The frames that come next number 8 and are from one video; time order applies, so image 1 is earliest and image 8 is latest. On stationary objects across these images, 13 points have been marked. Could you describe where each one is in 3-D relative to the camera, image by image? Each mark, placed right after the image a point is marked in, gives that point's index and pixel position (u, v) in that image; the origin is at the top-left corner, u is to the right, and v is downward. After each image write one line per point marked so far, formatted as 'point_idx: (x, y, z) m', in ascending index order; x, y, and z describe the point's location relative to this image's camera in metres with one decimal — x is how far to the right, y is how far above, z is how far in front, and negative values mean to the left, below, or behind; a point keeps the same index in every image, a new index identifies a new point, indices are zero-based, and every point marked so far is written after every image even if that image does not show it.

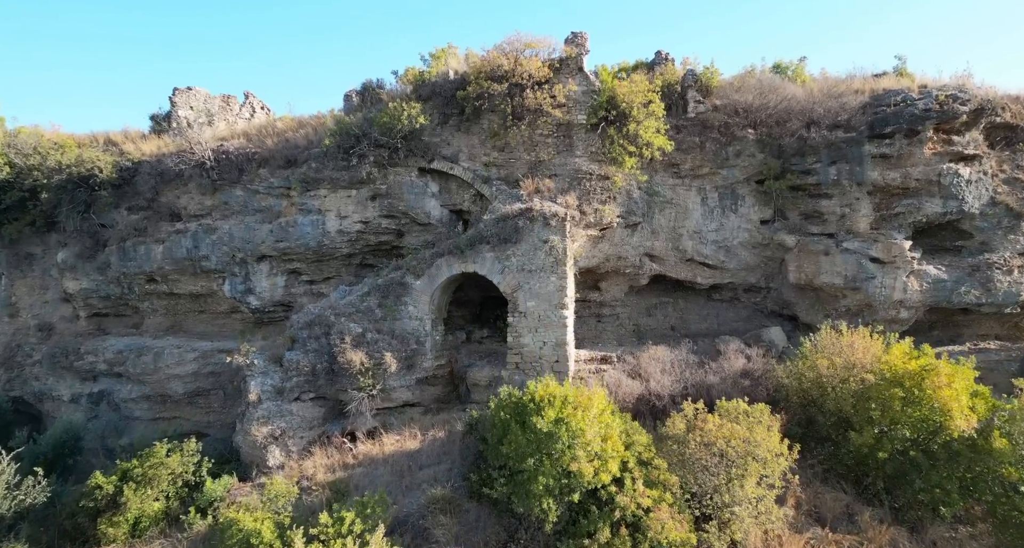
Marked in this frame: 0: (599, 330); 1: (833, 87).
0: (+2.1, -1.4, +13.2) m
1: (+7.0, +4.1, +12.0) m
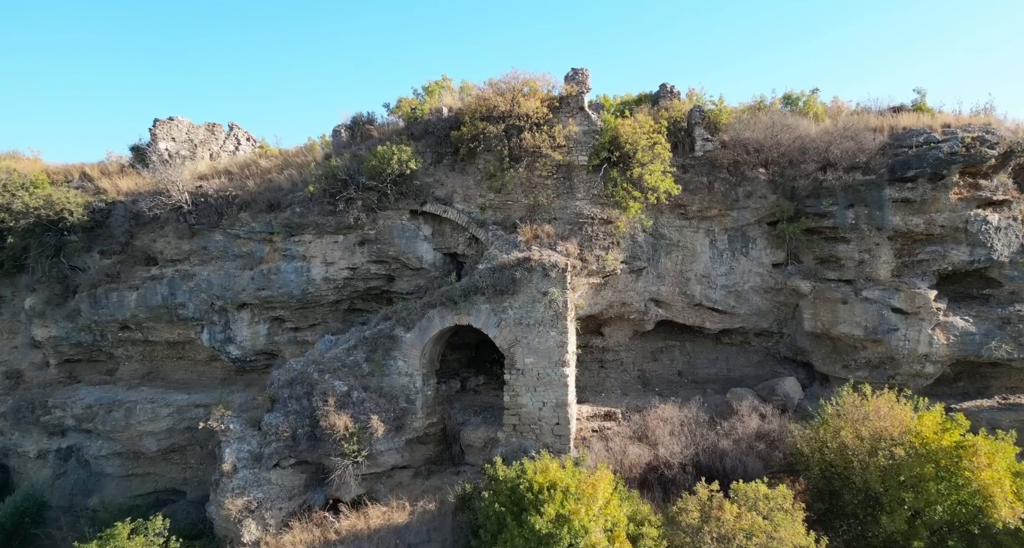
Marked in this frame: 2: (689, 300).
0: (+2.0, -2.4, +12.4) m
1: (+7.0, +3.1, +11.3) m
2: (+3.8, -0.5, +11.6) m
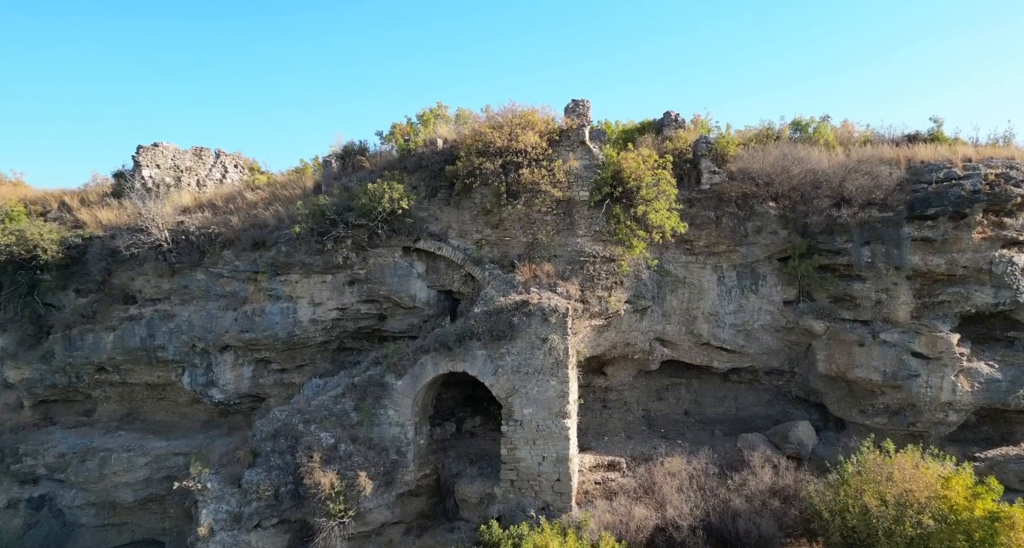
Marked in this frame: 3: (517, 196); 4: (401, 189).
0: (+2.0, -3.1, +11.8) m
1: (+6.9, +2.4, +10.8) m
2: (+3.7, -1.3, +11.0) m
3: (+0.1, +1.4, +10.0) m
4: (-2.0, +1.5, +9.9) m
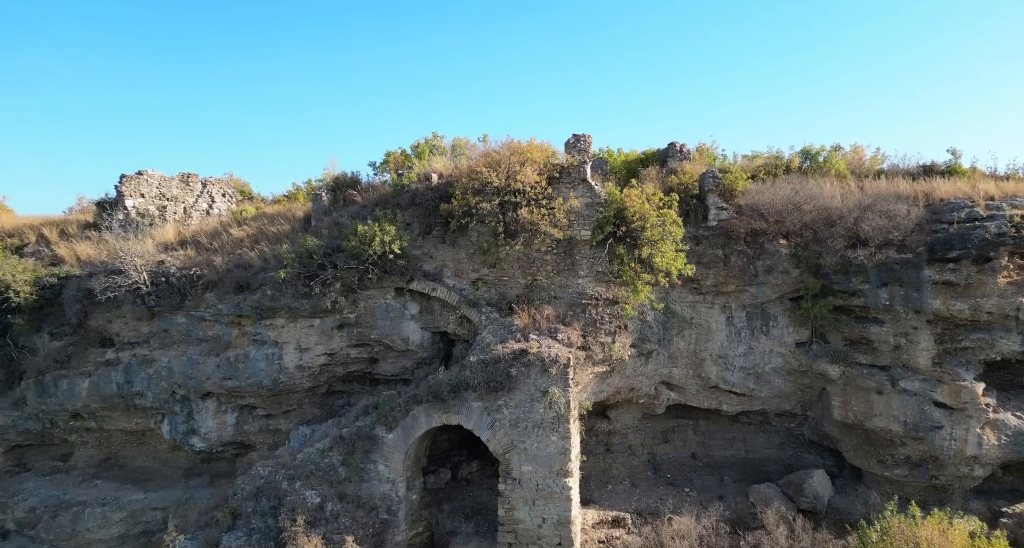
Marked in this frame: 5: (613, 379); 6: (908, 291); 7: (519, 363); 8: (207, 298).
0: (+2.0, -3.9, +11.3) m
1: (+6.9, +1.6, +10.3) m
2: (+3.7, -2.1, +10.5) m
3: (+0.1, +0.7, +9.5) m
4: (-2.1, +0.7, +9.4) m
5: (+1.8, -1.9, +9.8) m
6: (+6.7, -0.3, +9.2) m
7: (+0.1, -1.4, +8.5) m
8: (-5.4, -0.4, +9.6) m
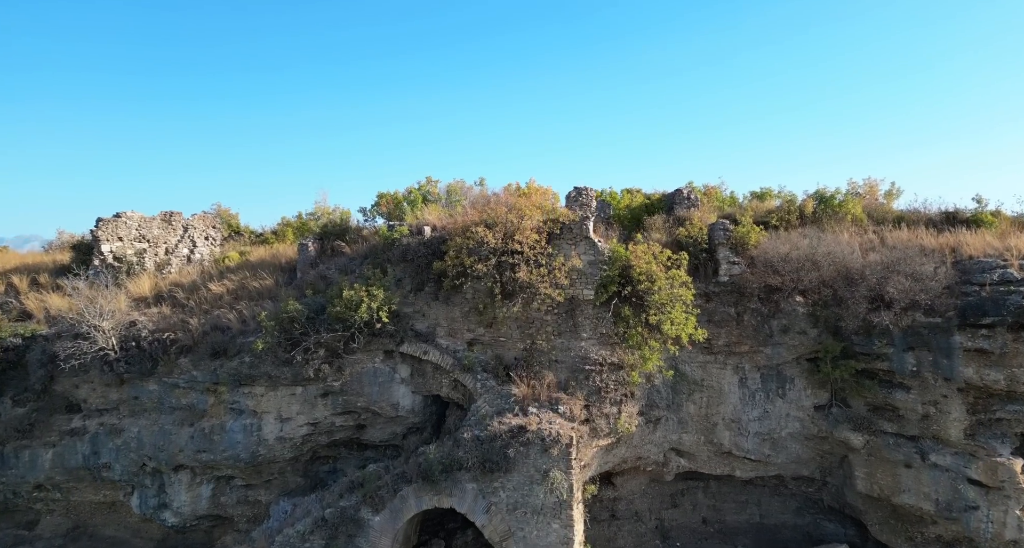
0: (+1.9, -5.0, +10.5) m
1: (+6.9, +0.5, +9.7) m
2: (+3.6, -3.1, +9.8) m
3: (0.0, -0.4, +8.8) m
4: (-2.1, -0.3, +8.7) m
5: (+1.8, -2.9, +9.1) m
6: (+6.6, -1.3, +8.5) m
7: (+0.1, -2.4, +7.8) m
8: (-5.4, -1.5, +8.9) m
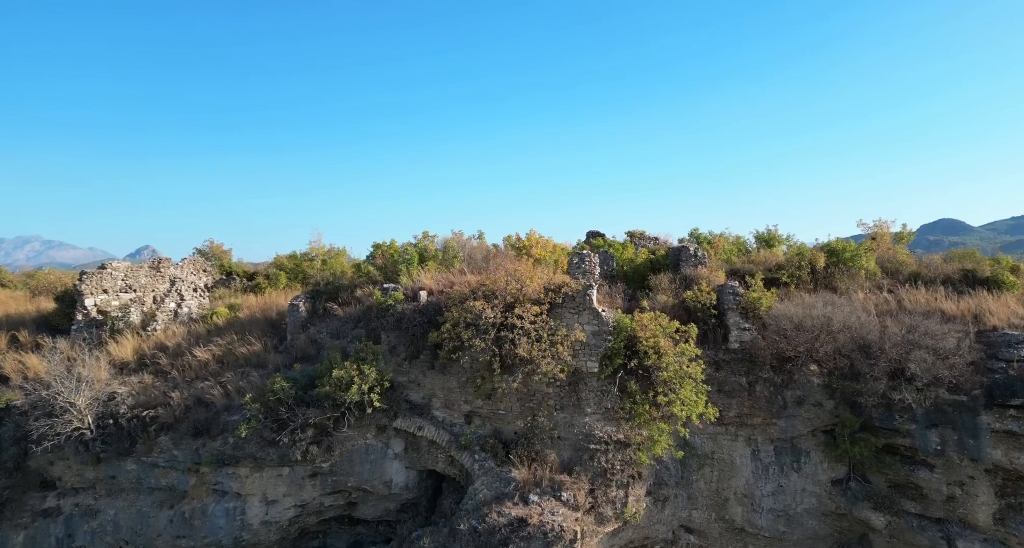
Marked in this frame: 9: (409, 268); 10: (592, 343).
0: (+1.9, -6.1, +9.9) m
1: (+6.9, -0.6, +9.3) m
2: (+3.6, -4.3, +9.2) m
3: (0.0, -1.5, +8.4) m
4: (-2.1, -1.4, +8.3) m
5: (+1.8, -4.0, +8.5) m
6: (+6.6, -2.4, +8.0) m
7: (+0.1, -3.5, +7.3) m
8: (-5.4, -2.6, +8.4) m
9: (-2.0, +0.2, +10.4) m
10: (+1.2, -1.1, +8.4) m
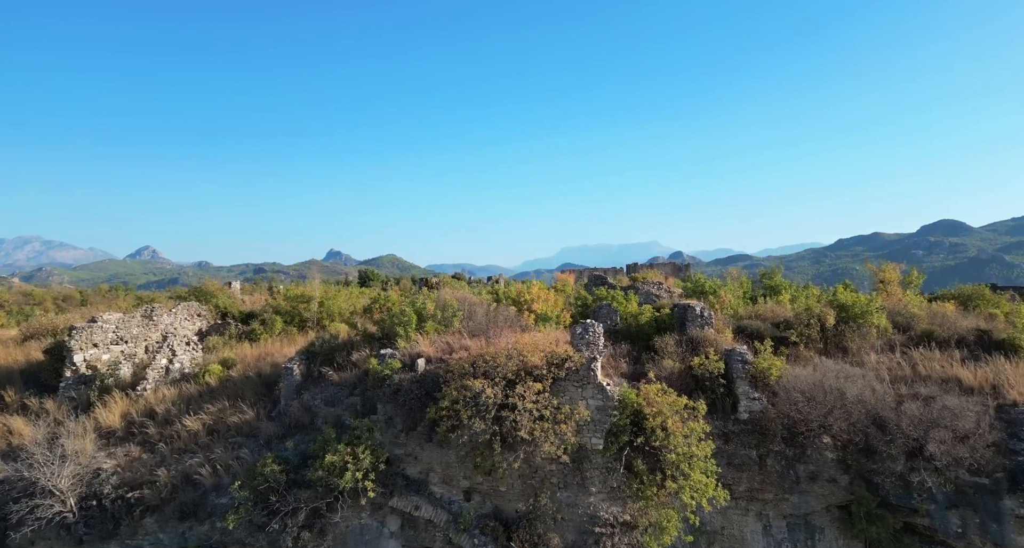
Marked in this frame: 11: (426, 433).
0: (+1.9, -7.2, +9.4) m
1: (+6.9, -1.7, +8.9) m
2: (+3.7, -5.4, +8.8) m
3: (0.0, -2.6, +8.0) m
4: (-2.1, -2.5, +7.9) m
5: (+1.8, -5.1, +8.1) m
6: (+6.6, -3.5, +7.7) m
7: (+0.1, -4.5, +6.9) m
8: (-5.4, -3.7, +8.0) m
9: (-2.0, -1.0, +10.0) m
10: (+1.3, -2.1, +8.1) m
11: (-1.3, -2.5, +8.5) m
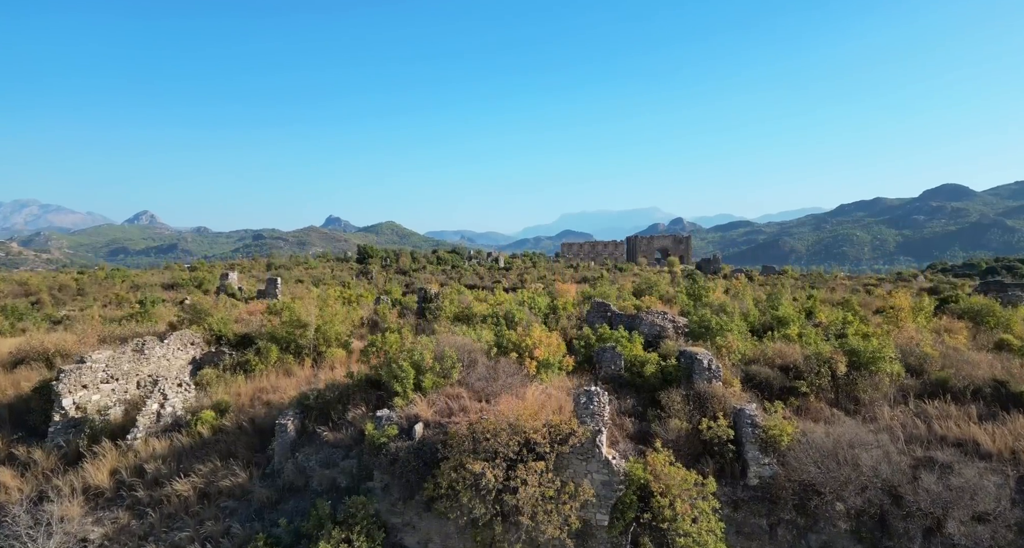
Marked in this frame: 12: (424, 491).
0: (+2.0, -8.2, +9.3) m
1: (+6.9, -2.6, +8.6) m
2: (+3.7, -6.3, +8.6) m
3: (+0.1, -3.5, +7.7) m
4: (-2.1, -3.5, +7.6) m
5: (+1.8, -6.1, +7.9) m
6: (+6.7, -4.5, +7.4) m
7: (+0.1, -5.5, +6.6) m
8: (-5.4, -4.7, +7.8) m
9: (-1.9, -1.9, +9.7) m
10: (+1.3, -3.1, +7.7) m
11: (-1.3, -3.5, +8.2) m
12: (-1.3, -3.1, +8.0) m
